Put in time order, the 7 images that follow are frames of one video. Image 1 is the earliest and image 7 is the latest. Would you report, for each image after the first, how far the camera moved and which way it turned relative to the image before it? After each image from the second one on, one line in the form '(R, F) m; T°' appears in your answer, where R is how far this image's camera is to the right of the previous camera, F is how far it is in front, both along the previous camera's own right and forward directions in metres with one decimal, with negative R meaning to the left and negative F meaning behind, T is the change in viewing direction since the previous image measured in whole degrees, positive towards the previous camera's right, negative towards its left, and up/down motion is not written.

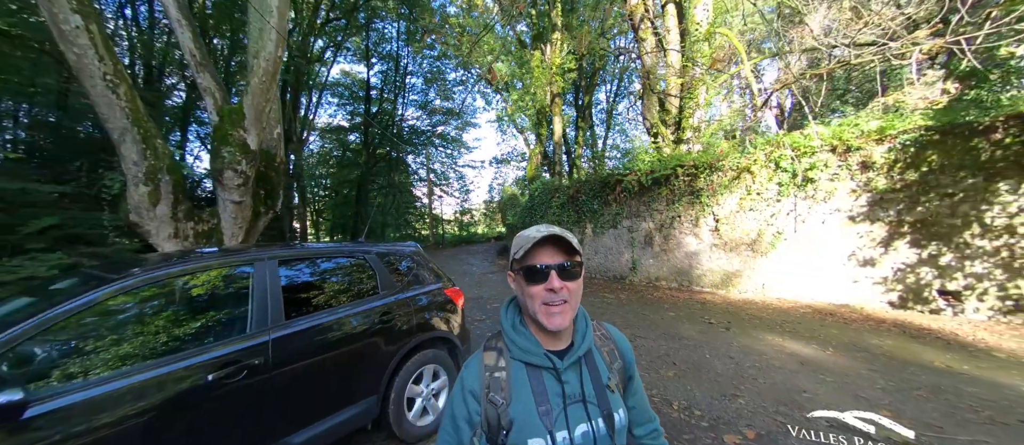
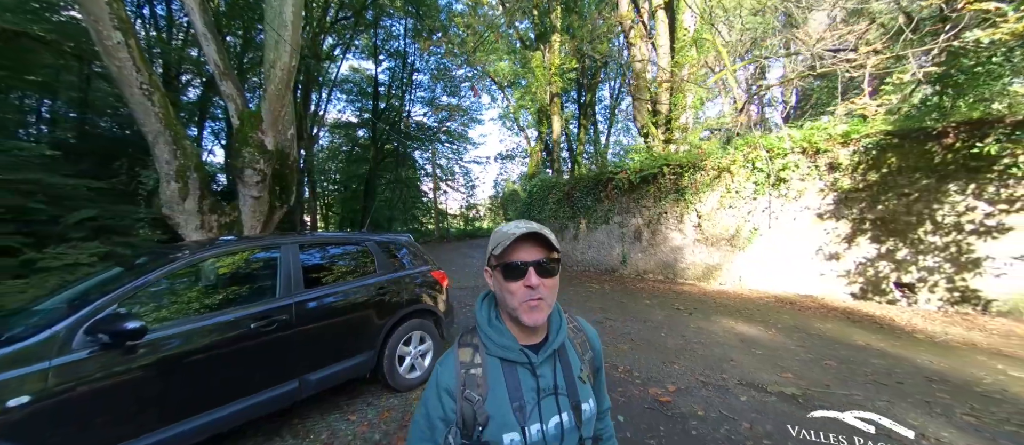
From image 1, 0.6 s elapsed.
(+0.3, -0.6) m; -1°
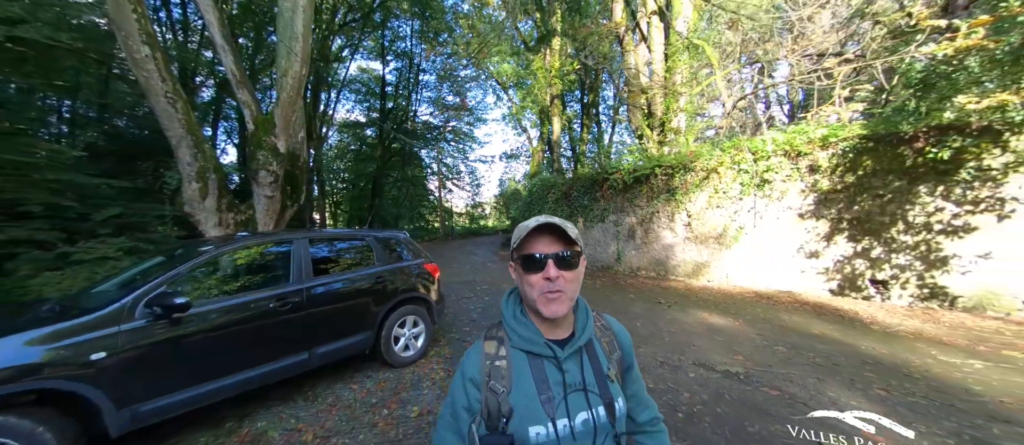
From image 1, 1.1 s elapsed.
(+0.3, -0.4) m; -1°
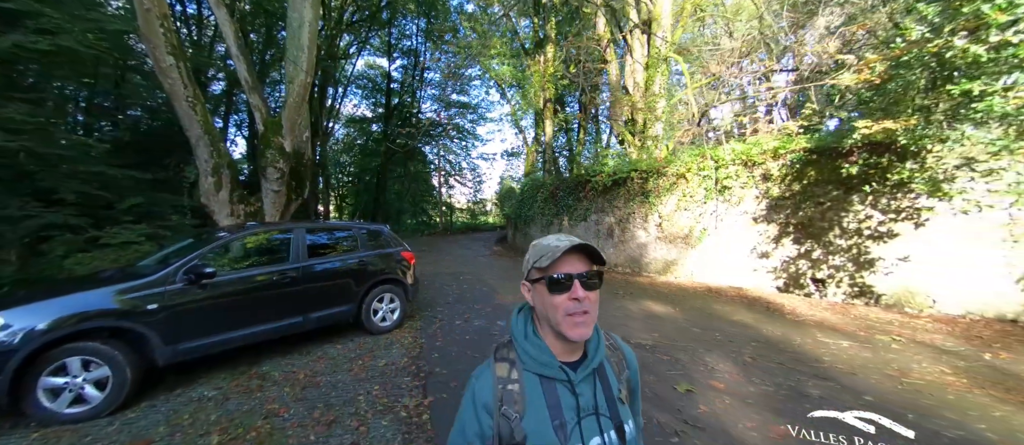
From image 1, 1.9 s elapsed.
(+0.6, -0.8) m; -1°
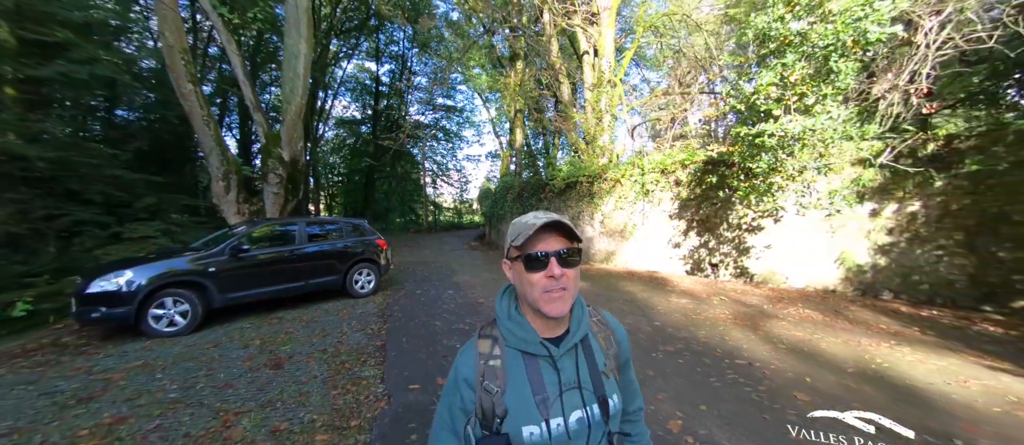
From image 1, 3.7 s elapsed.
(+0.8, -1.7) m; +1°
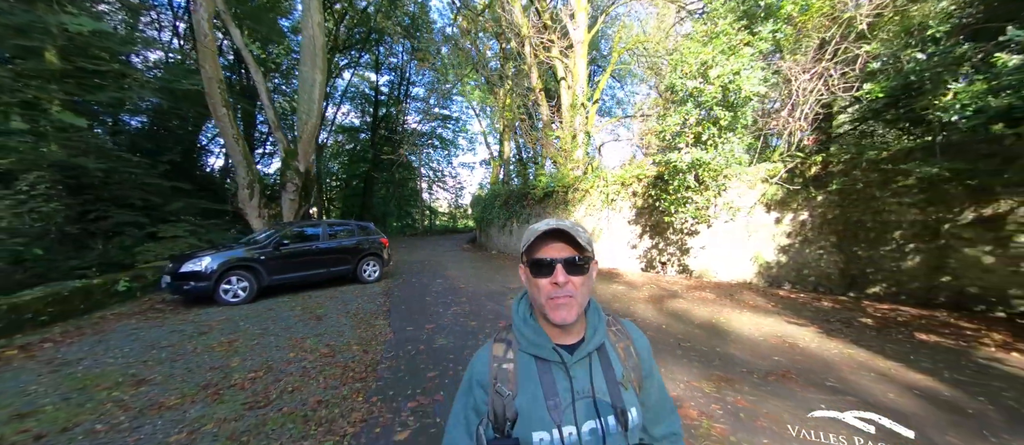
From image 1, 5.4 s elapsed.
(+0.4, -1.6) m; +1°
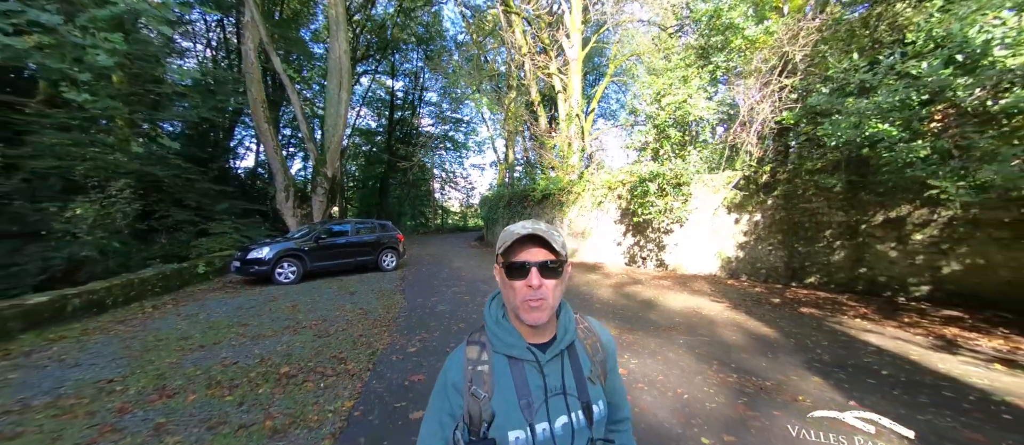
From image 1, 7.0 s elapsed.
(+0.5, -1.5) m; -2°
